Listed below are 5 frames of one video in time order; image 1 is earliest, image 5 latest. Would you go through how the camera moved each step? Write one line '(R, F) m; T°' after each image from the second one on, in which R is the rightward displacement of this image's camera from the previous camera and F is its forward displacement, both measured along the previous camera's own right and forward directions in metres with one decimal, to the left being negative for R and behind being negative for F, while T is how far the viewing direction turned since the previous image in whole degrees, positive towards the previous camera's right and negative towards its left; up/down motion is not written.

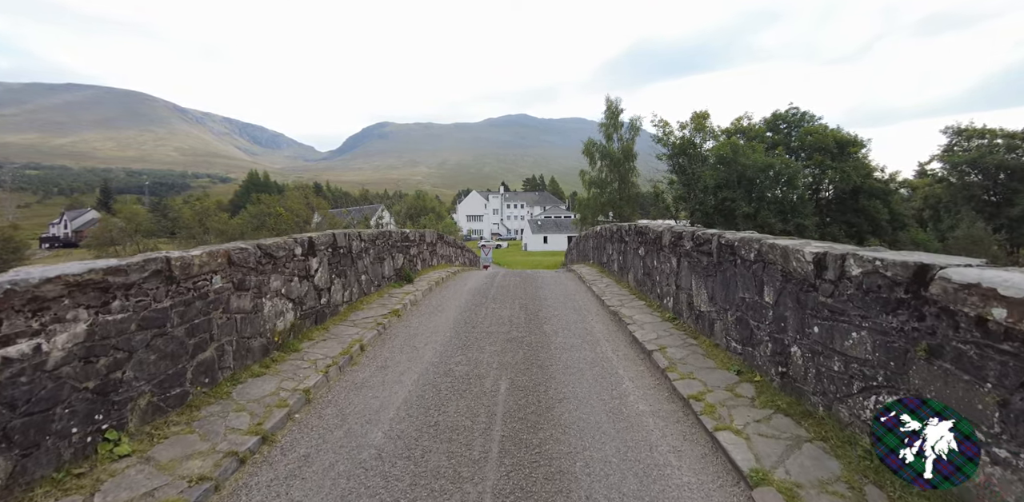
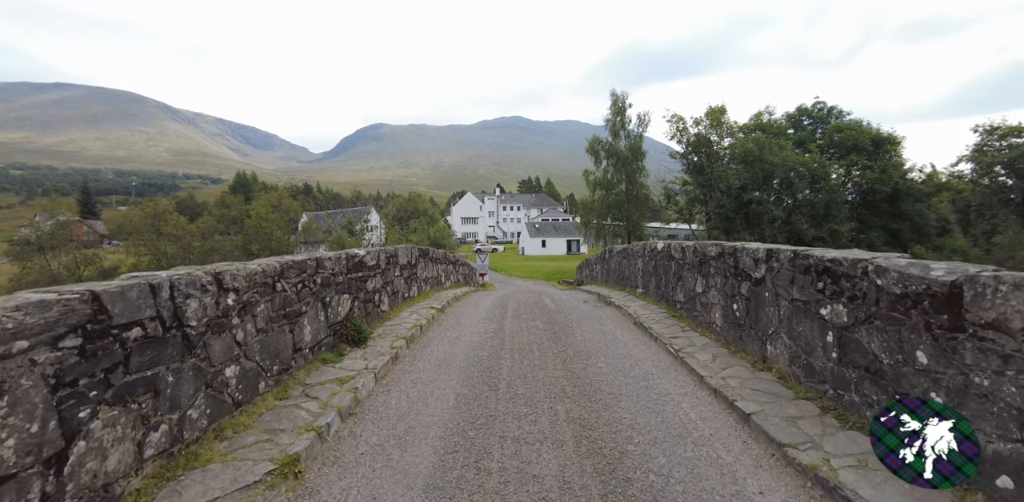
(-0.4, +3.7) m; +1°
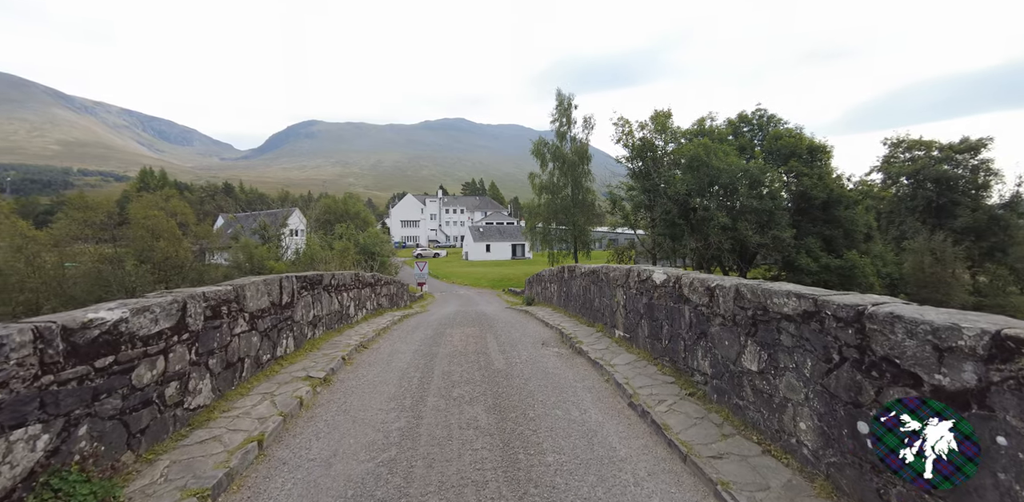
(+0.2, +2.7) m; +8°
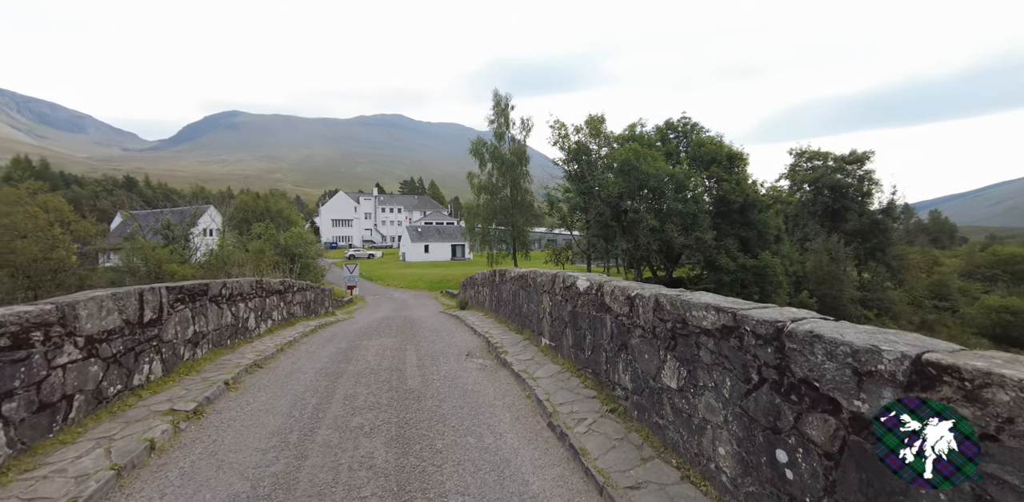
(+0.3, +0.4) m; +8°
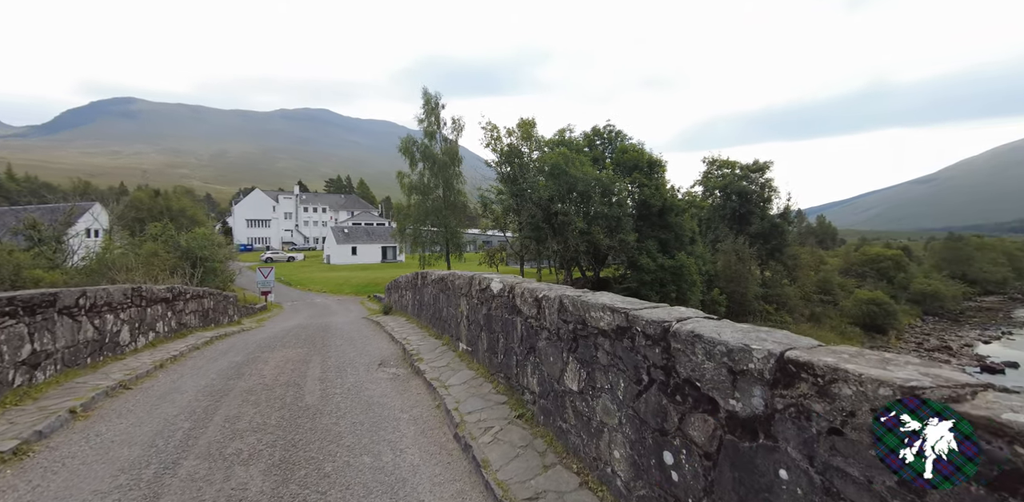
(+0.3, +0.2) m; +9°
